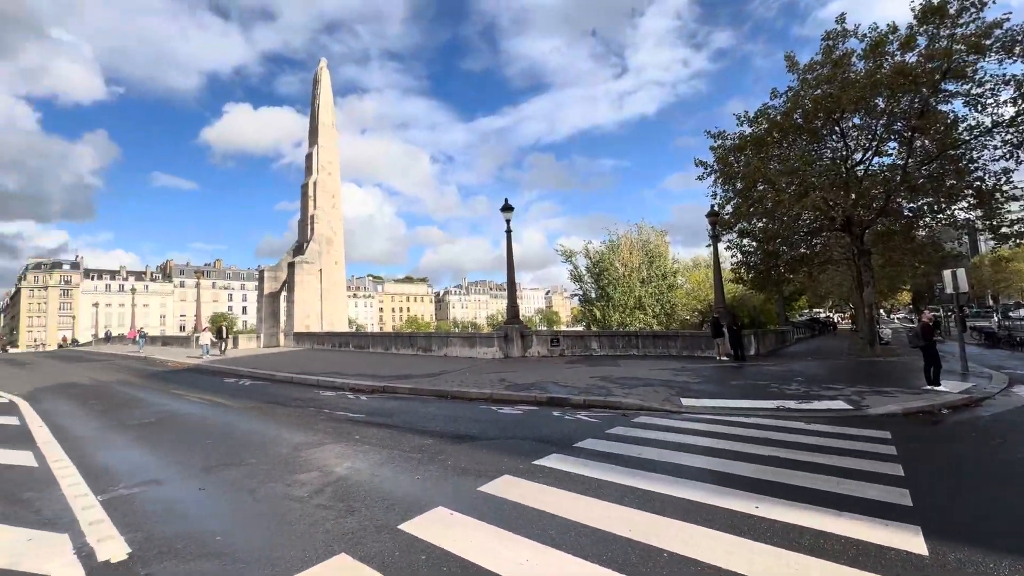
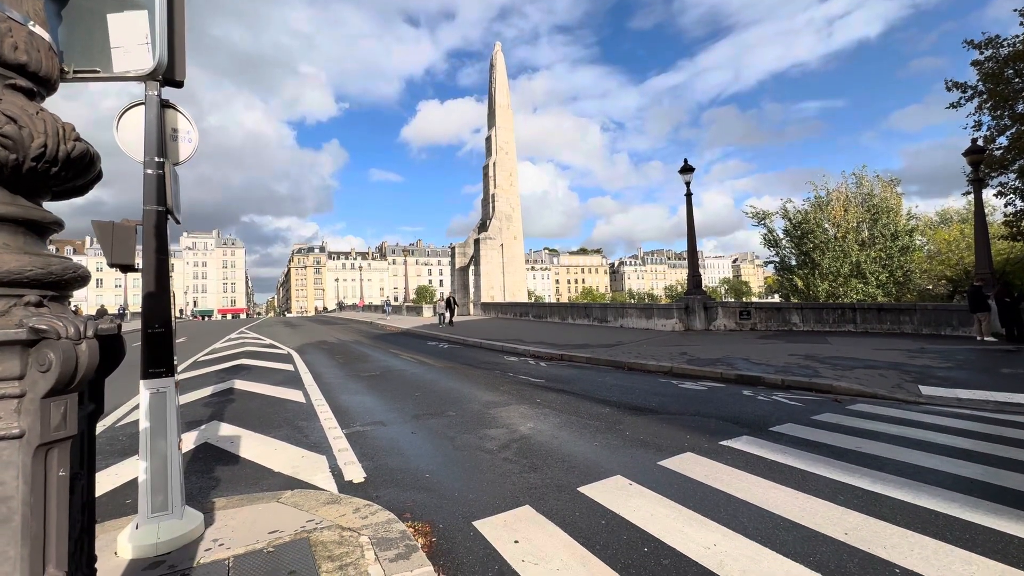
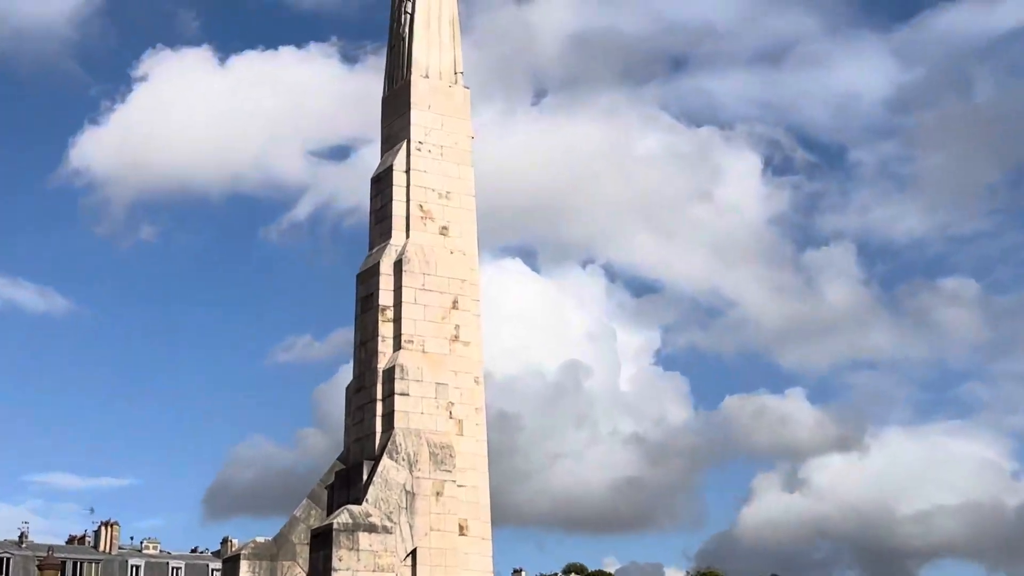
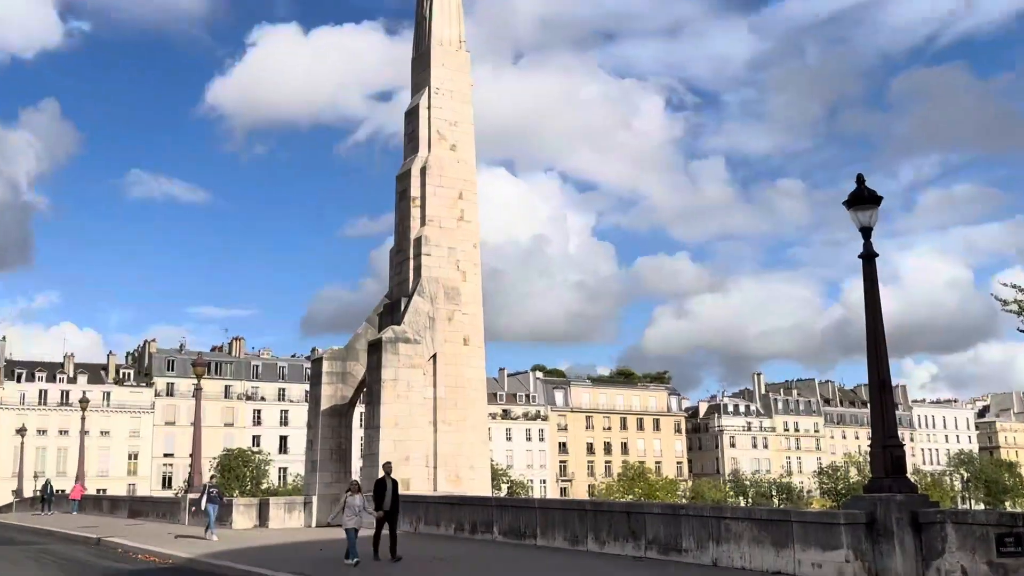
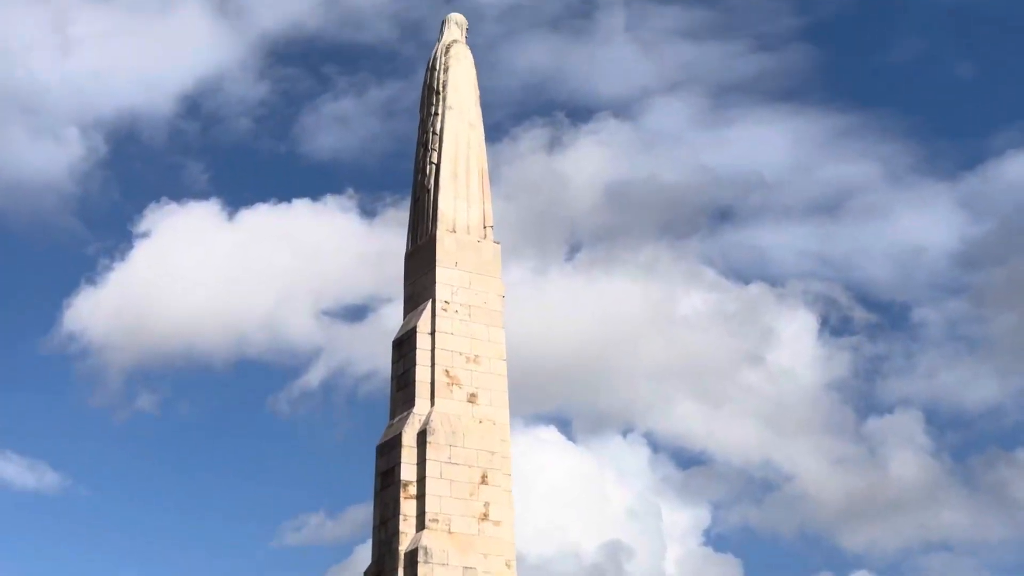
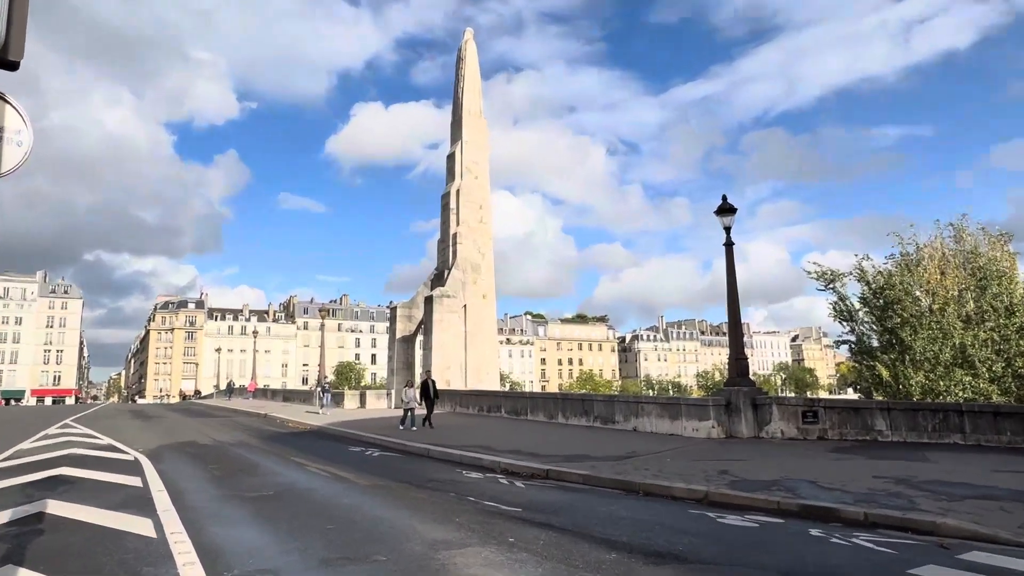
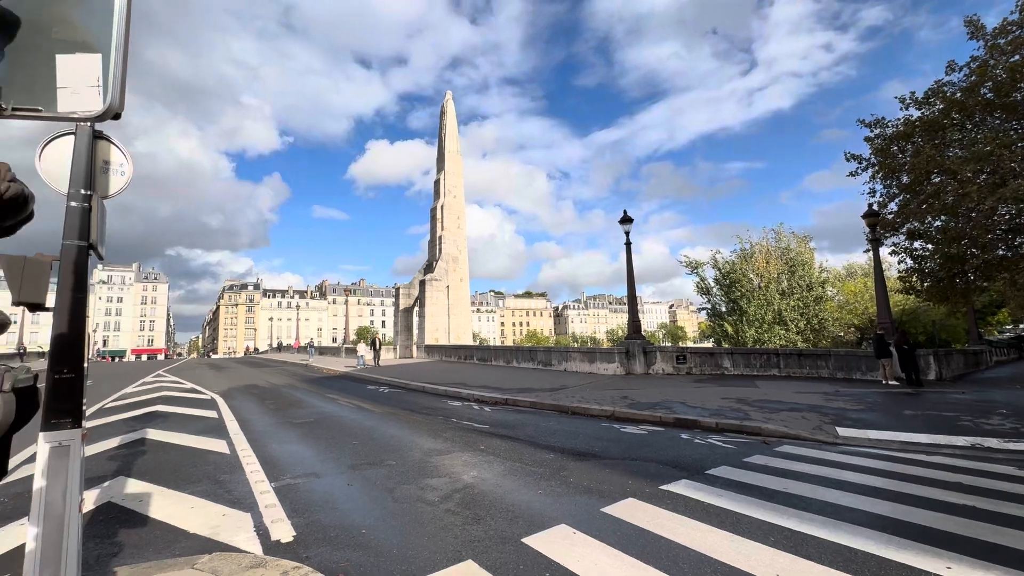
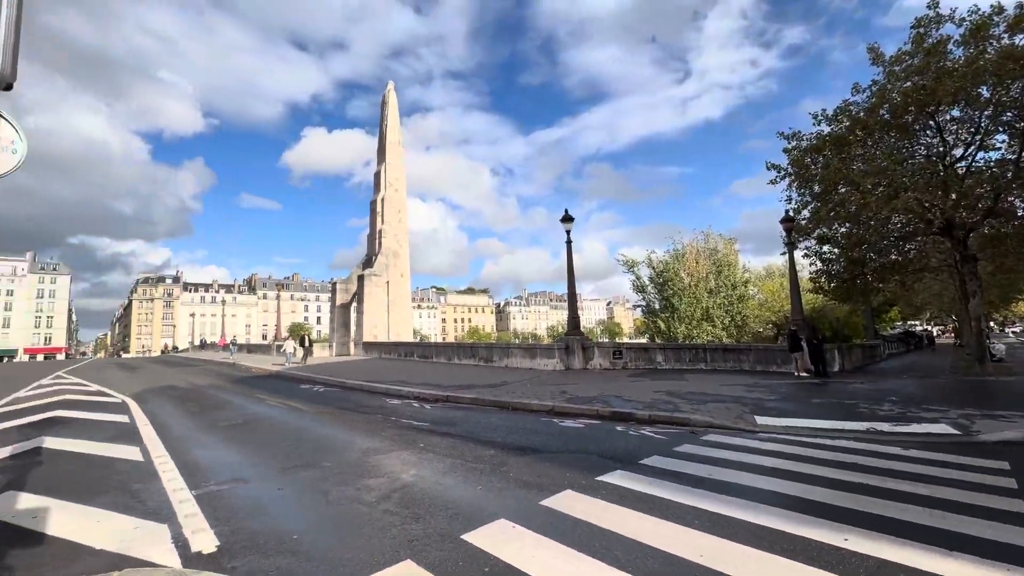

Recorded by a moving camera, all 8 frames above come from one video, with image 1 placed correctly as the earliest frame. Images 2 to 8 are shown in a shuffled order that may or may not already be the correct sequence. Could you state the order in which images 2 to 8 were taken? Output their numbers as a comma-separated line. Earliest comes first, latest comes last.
8, 7, 2, 6, 4, 3, 5
